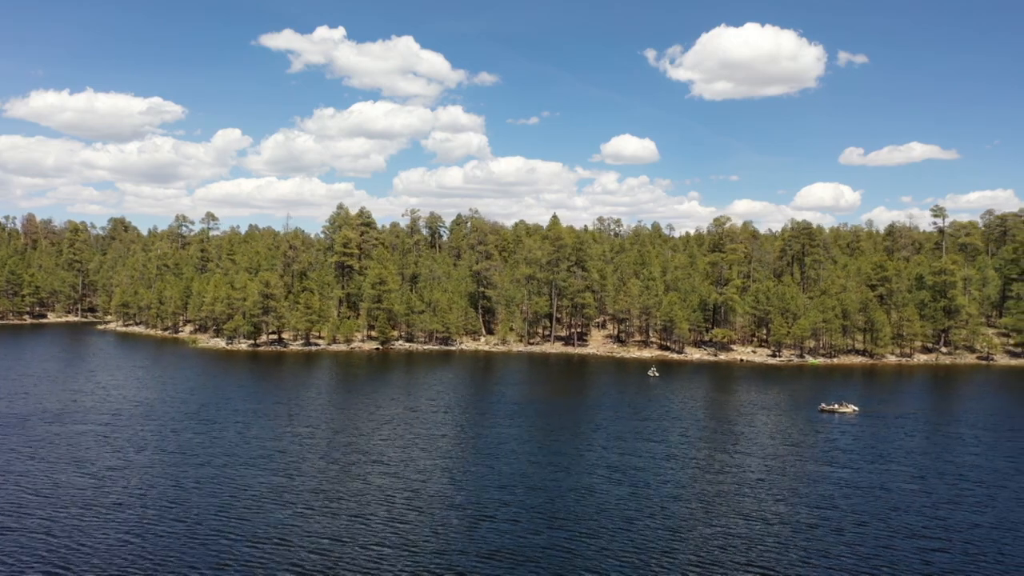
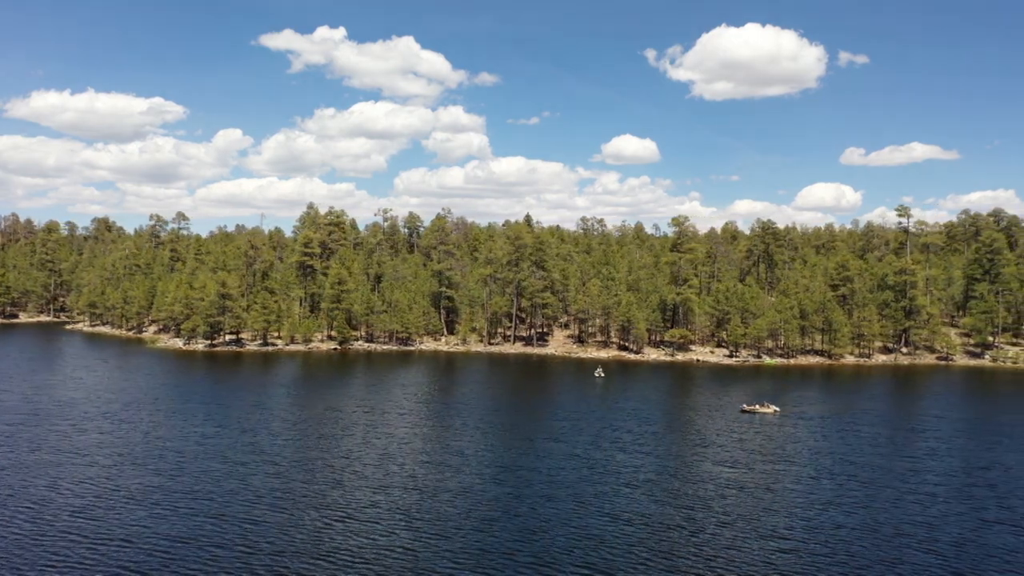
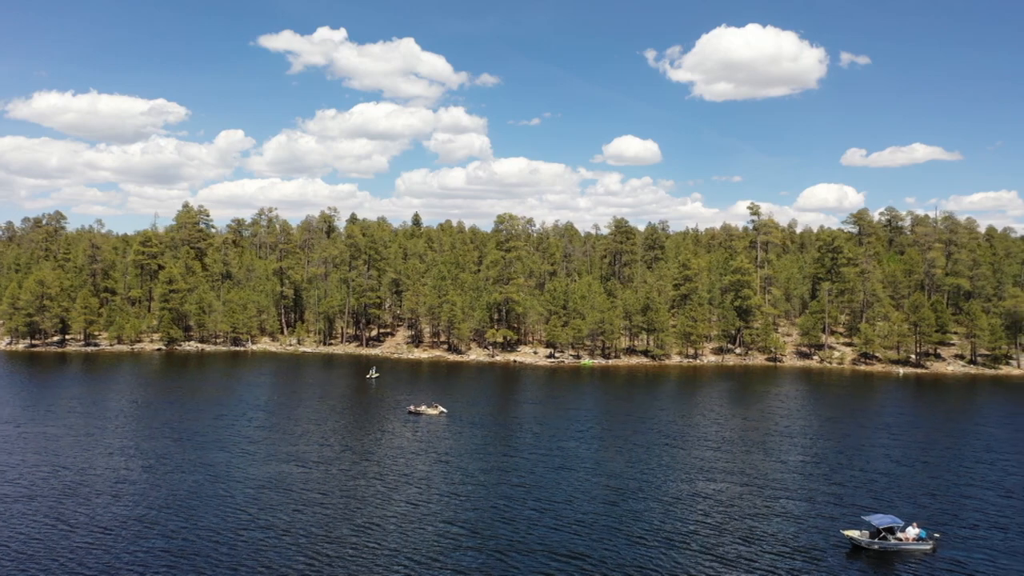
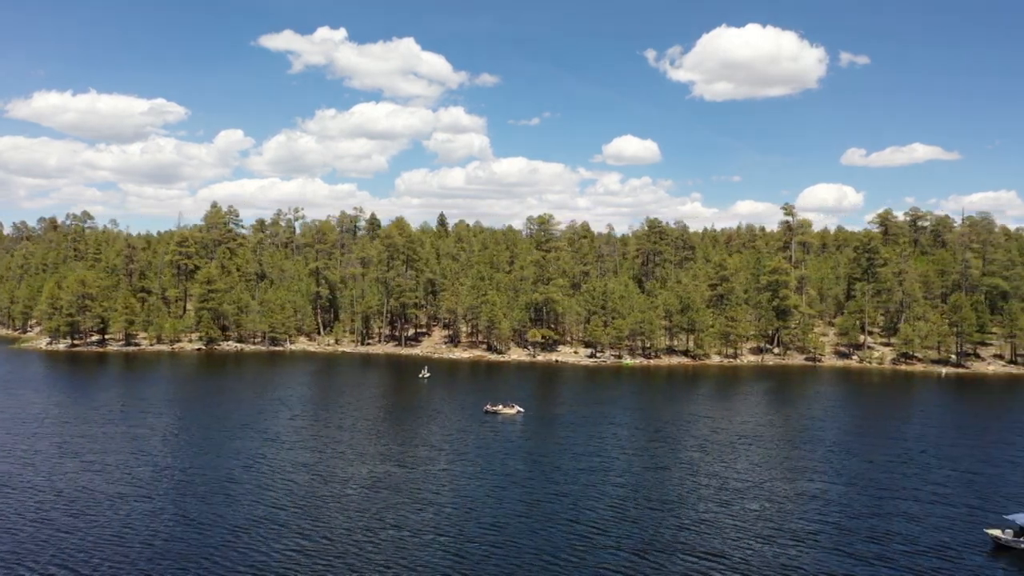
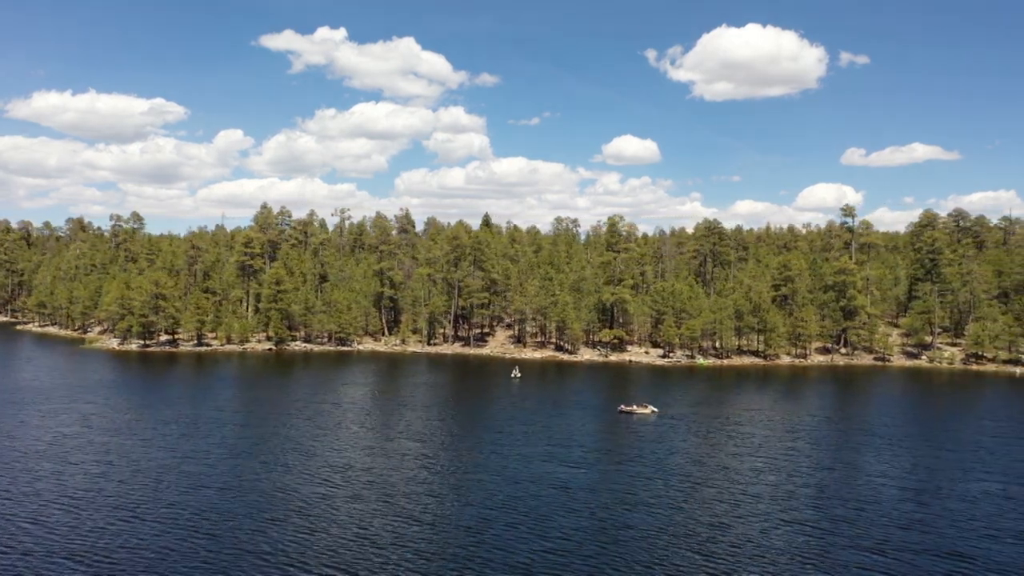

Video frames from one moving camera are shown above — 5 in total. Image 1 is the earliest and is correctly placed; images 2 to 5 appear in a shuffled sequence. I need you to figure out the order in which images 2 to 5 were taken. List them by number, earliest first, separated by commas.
2, 5, 4, 3
